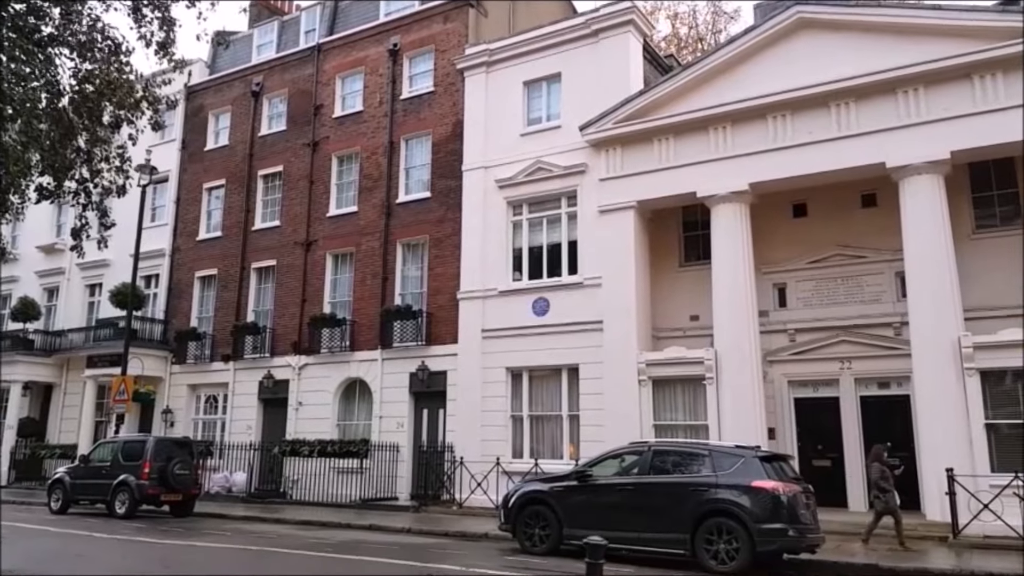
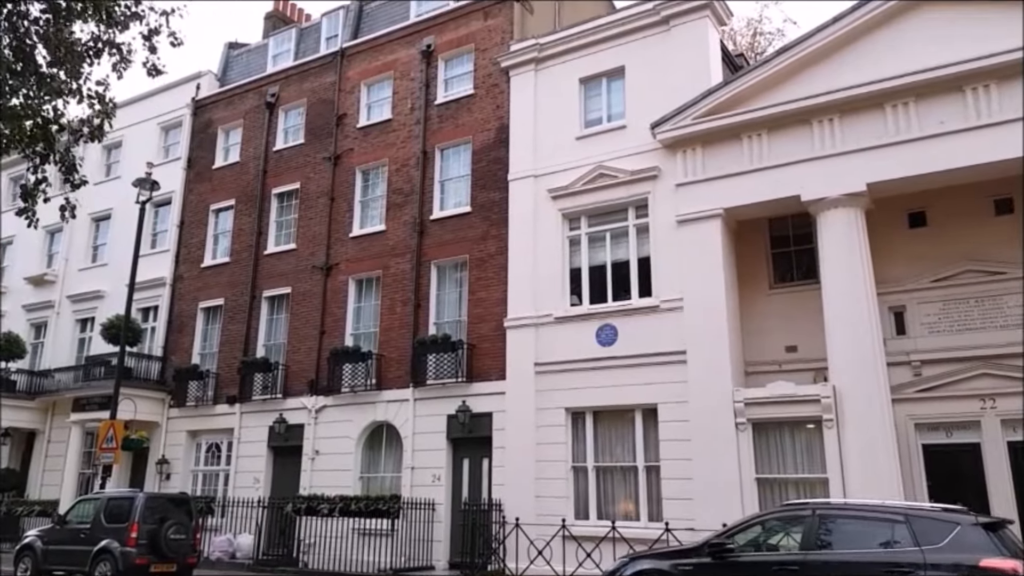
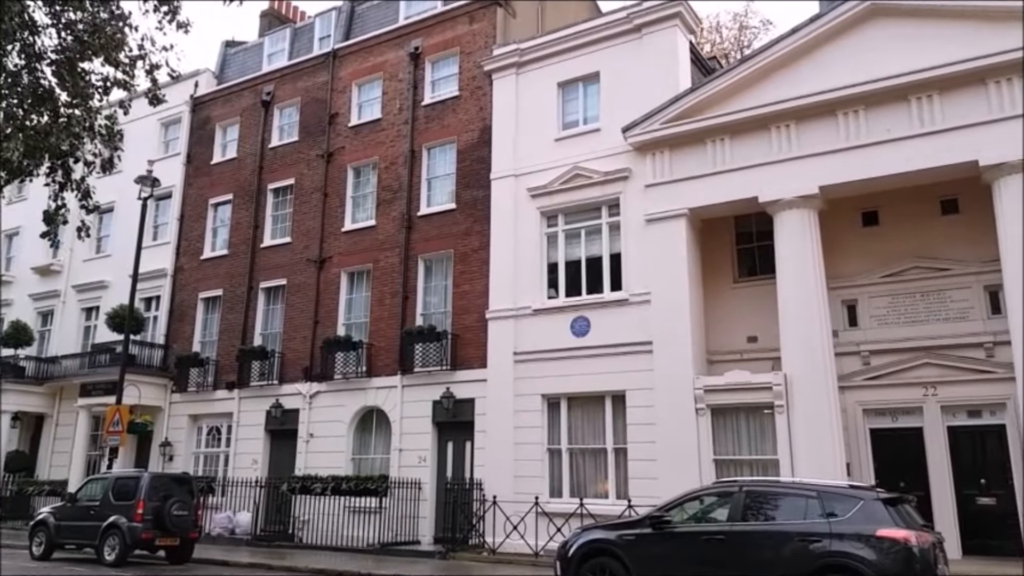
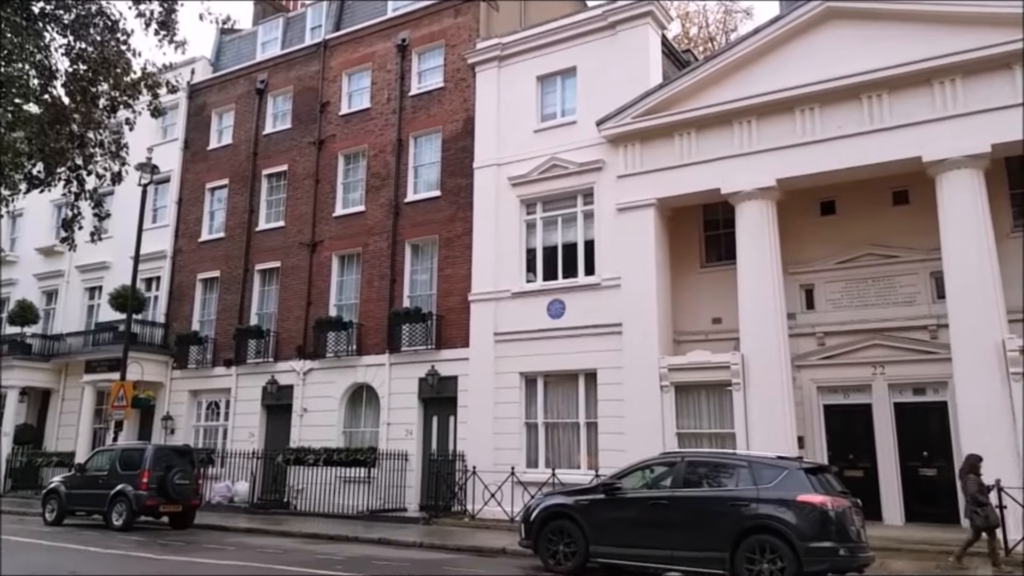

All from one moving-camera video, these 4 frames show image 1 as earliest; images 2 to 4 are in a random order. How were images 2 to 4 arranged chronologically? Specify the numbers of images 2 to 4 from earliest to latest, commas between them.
4, 3, 2
